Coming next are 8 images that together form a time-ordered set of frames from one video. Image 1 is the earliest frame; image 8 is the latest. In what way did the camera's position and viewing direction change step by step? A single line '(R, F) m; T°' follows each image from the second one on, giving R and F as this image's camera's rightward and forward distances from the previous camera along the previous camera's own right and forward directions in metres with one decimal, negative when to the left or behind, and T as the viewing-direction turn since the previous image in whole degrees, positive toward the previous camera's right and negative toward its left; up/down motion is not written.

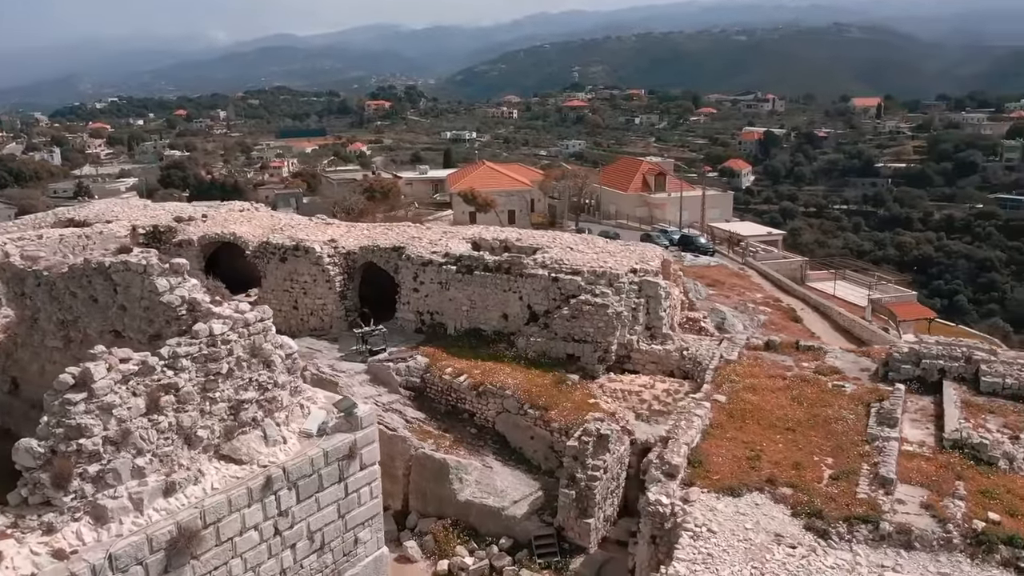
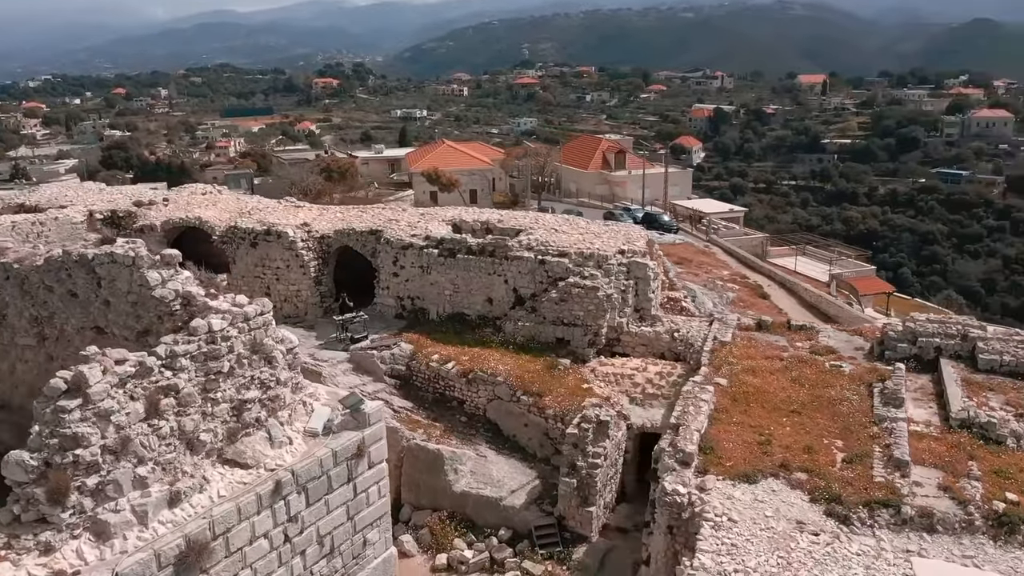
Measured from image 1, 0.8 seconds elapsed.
(-0.7, +0.4) m; +3°
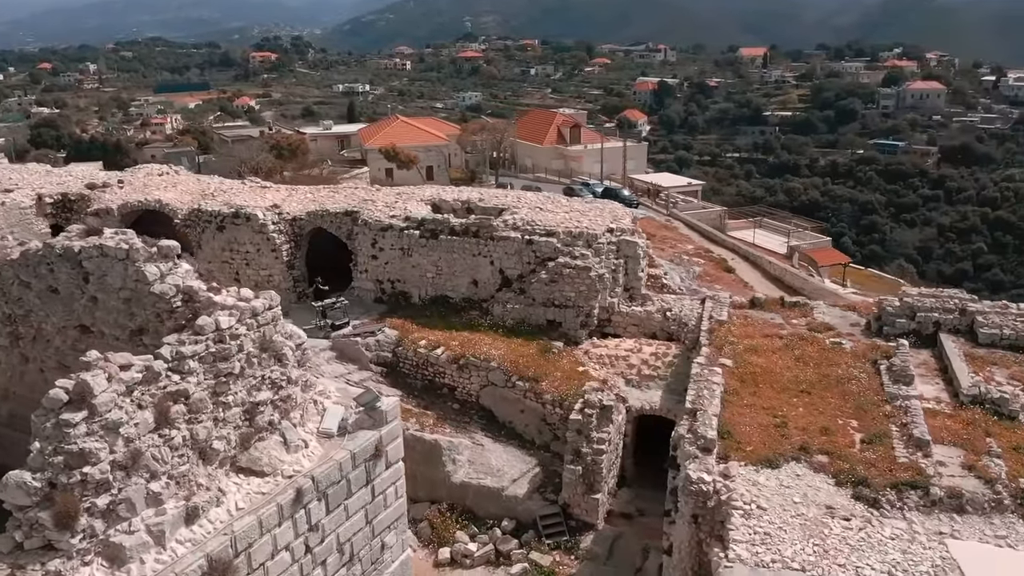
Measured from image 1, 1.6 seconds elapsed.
(-0.8, +0.5) m; +4°
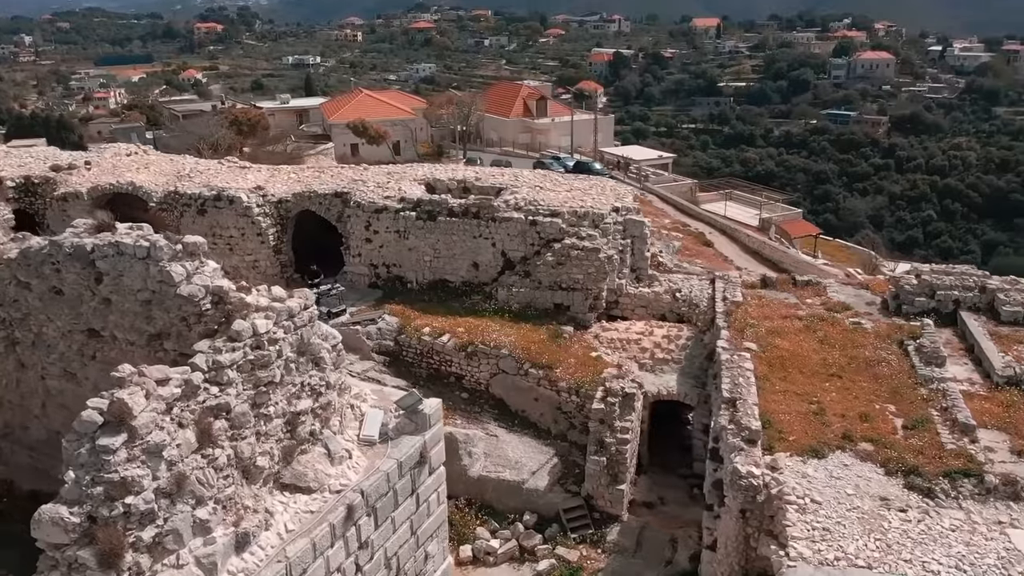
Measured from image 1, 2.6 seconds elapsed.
(-0.9, +0.6) m; +3°
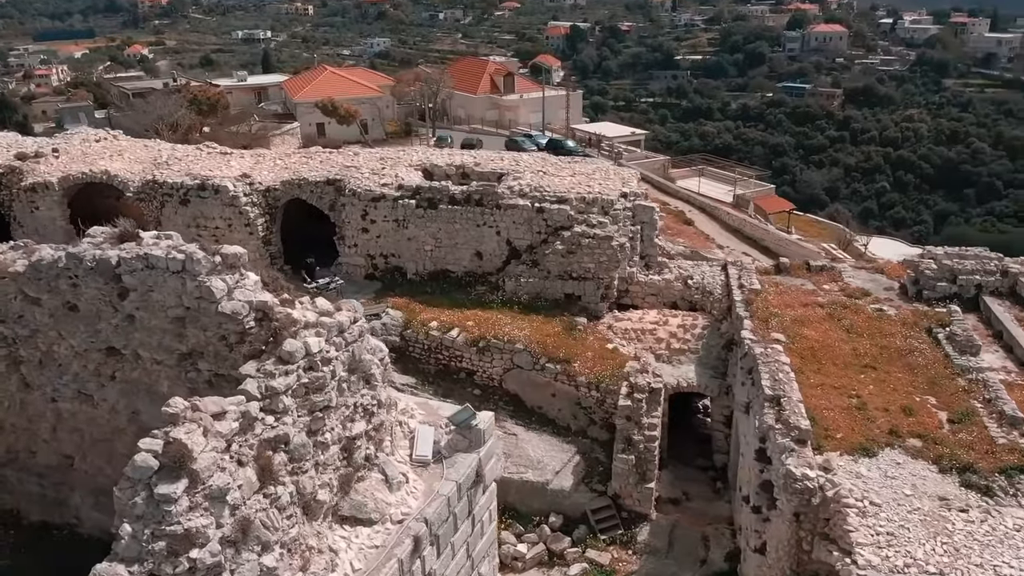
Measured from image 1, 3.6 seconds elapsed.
(-0.9, +0.5) m; +3°
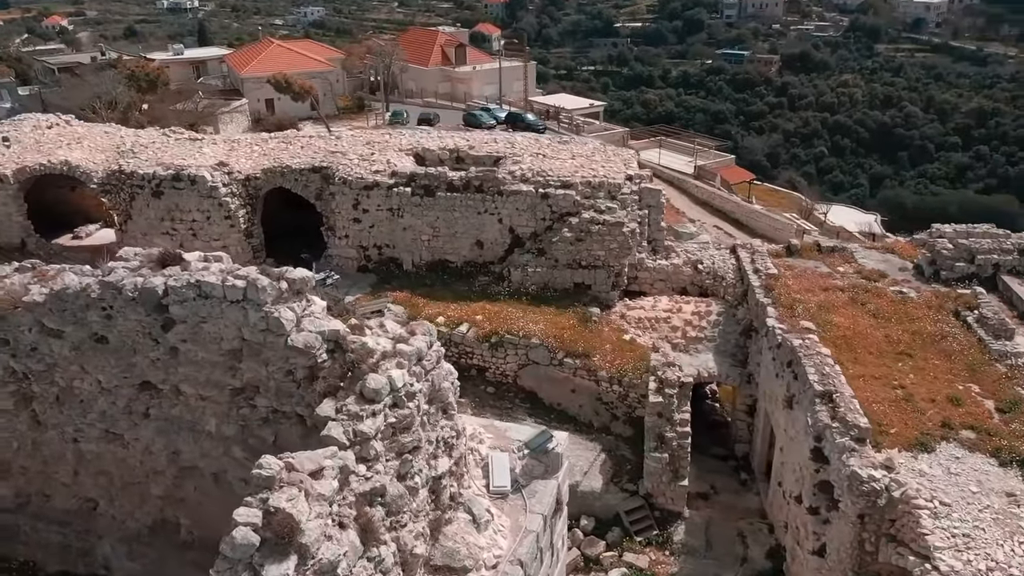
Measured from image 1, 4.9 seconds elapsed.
(-1.0, +0.6) m; +4°
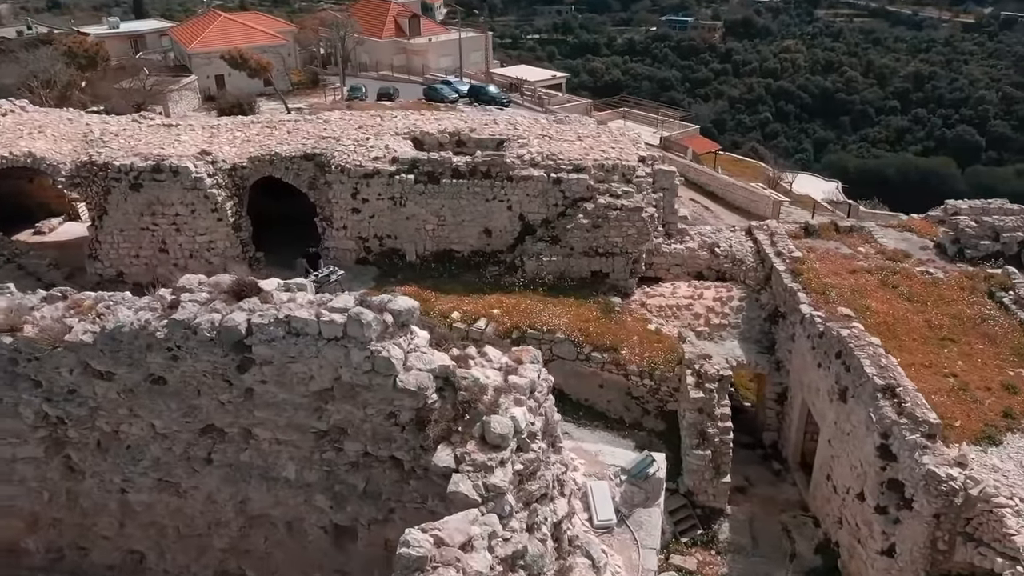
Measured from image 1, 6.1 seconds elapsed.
(-1.1, +0.6) m; +4°
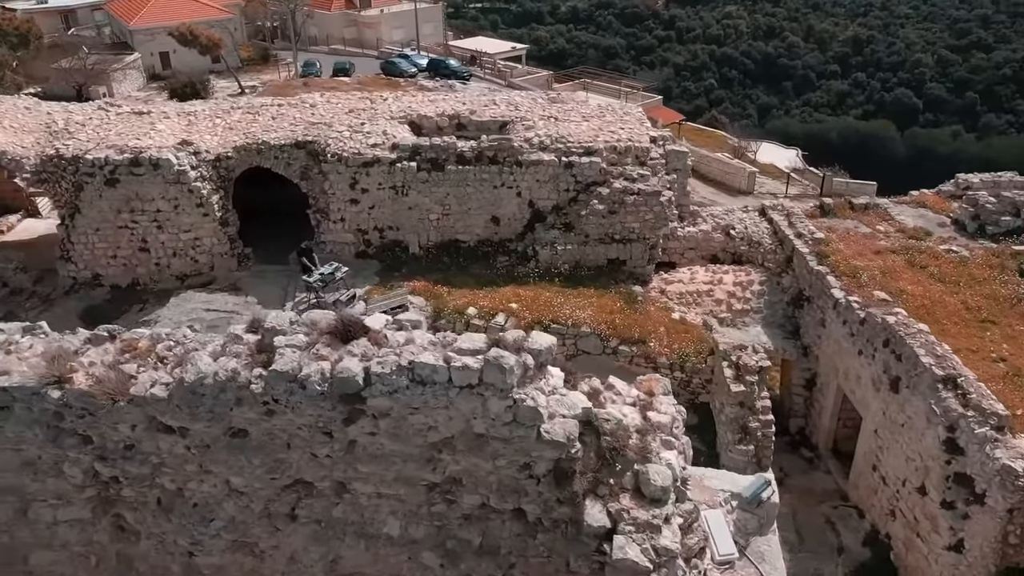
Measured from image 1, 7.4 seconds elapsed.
(-1.0, +0.6) m; +4°
